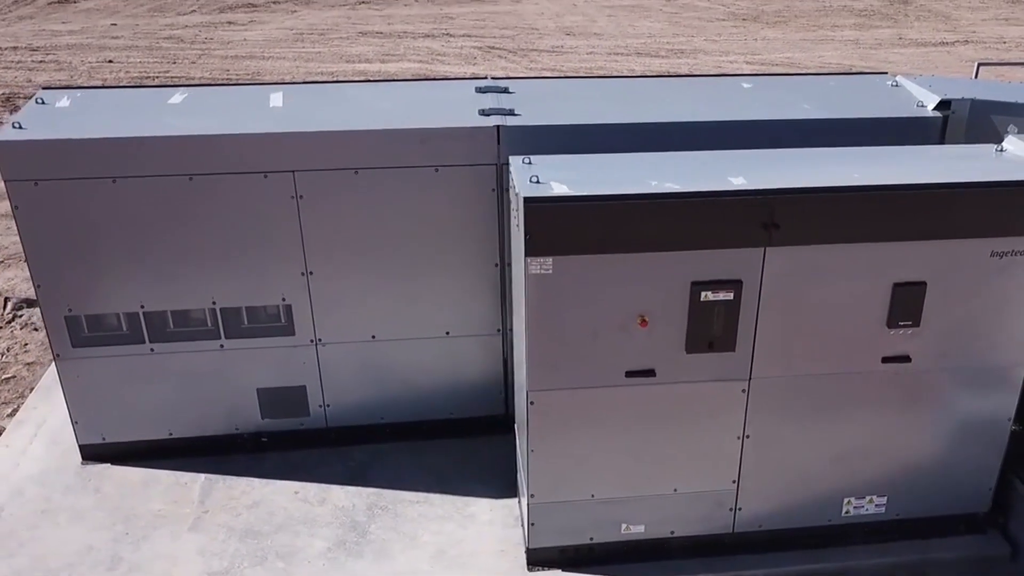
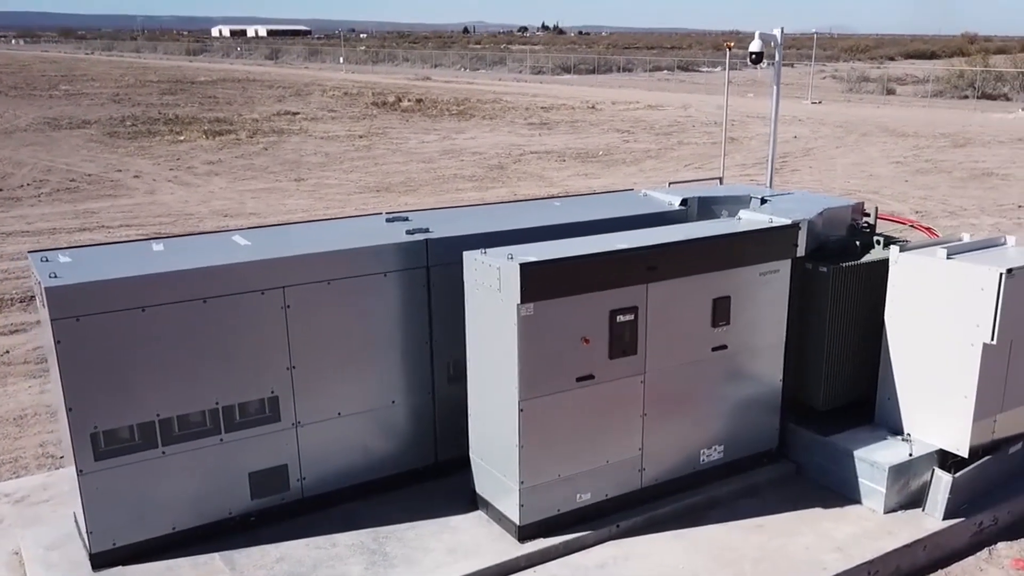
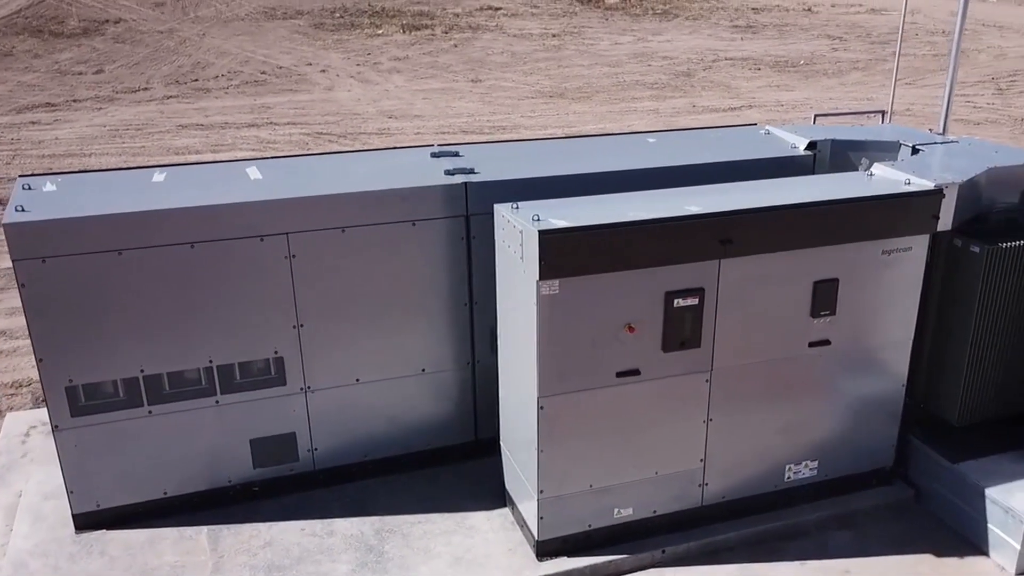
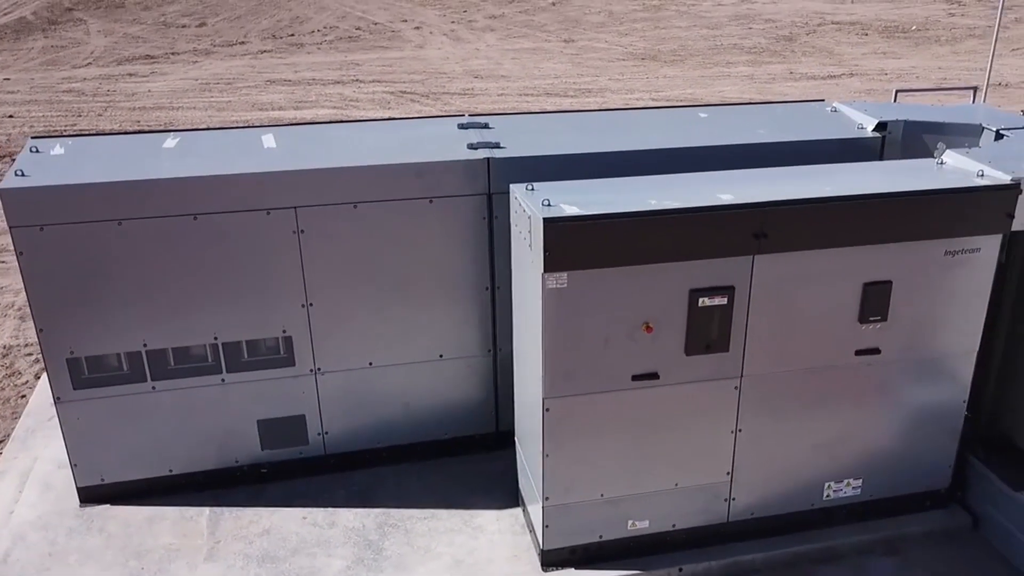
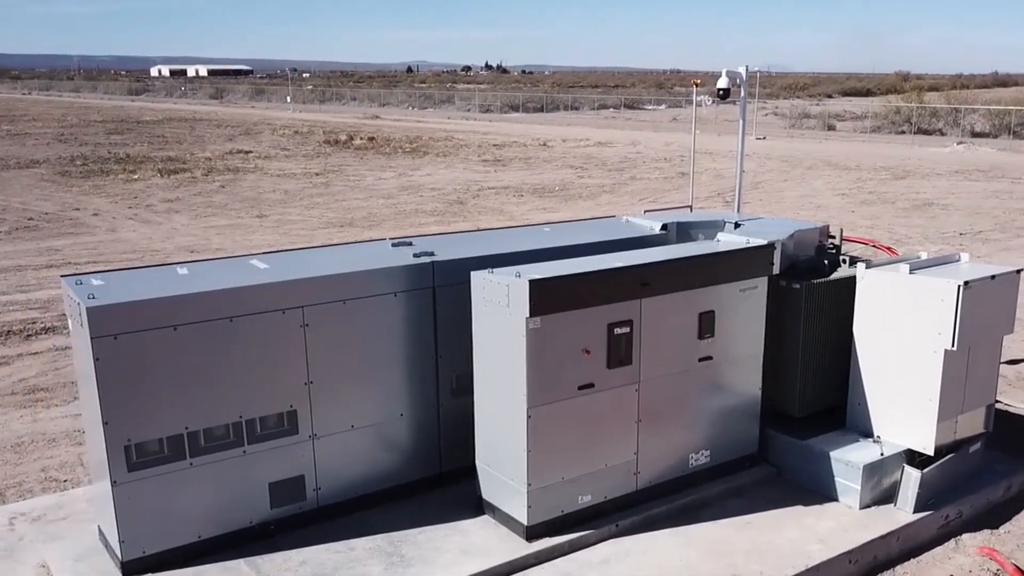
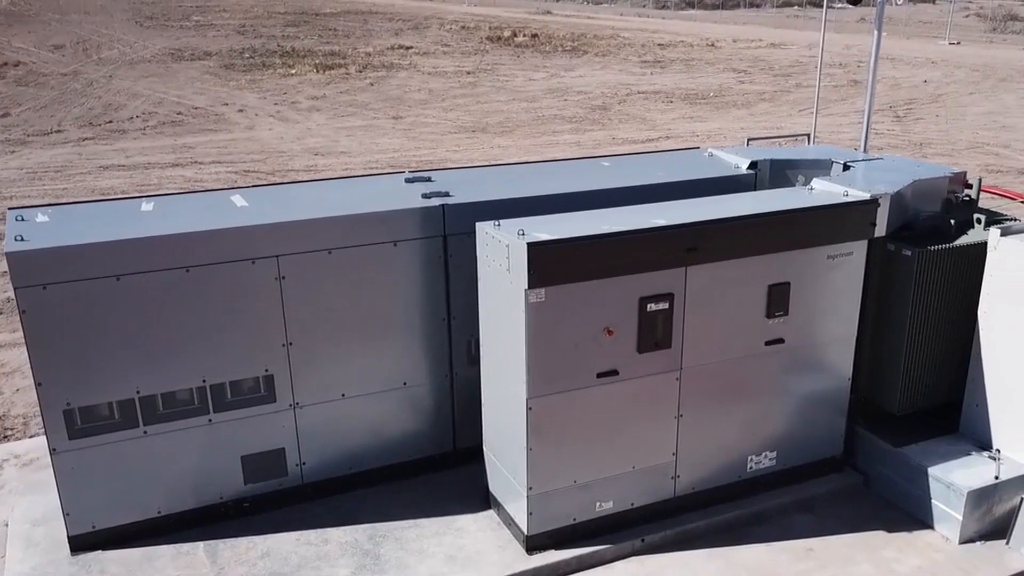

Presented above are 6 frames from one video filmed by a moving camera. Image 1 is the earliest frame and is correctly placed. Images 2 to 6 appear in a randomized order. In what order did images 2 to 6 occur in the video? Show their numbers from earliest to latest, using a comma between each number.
4, 3, 6, 2, 5
